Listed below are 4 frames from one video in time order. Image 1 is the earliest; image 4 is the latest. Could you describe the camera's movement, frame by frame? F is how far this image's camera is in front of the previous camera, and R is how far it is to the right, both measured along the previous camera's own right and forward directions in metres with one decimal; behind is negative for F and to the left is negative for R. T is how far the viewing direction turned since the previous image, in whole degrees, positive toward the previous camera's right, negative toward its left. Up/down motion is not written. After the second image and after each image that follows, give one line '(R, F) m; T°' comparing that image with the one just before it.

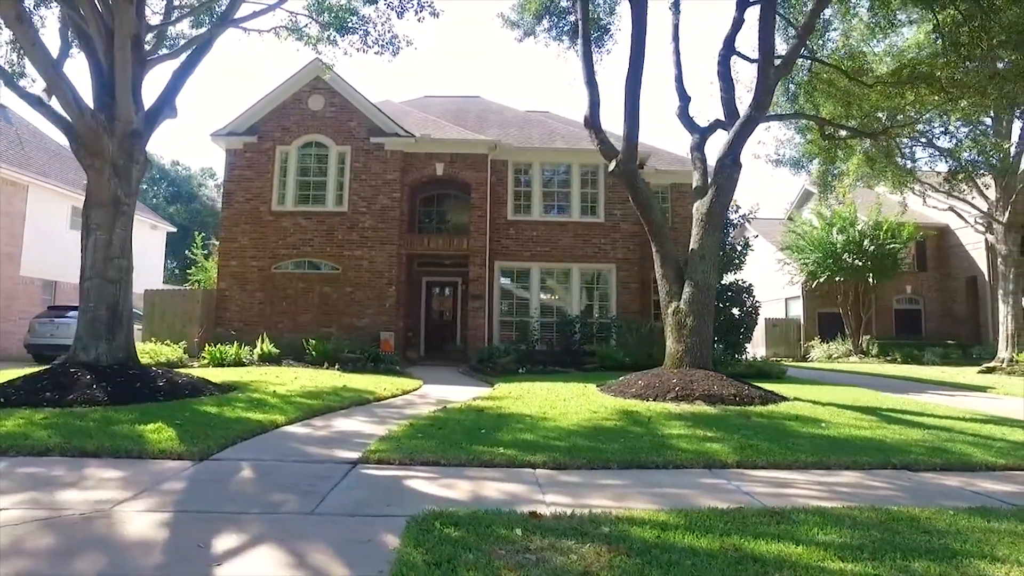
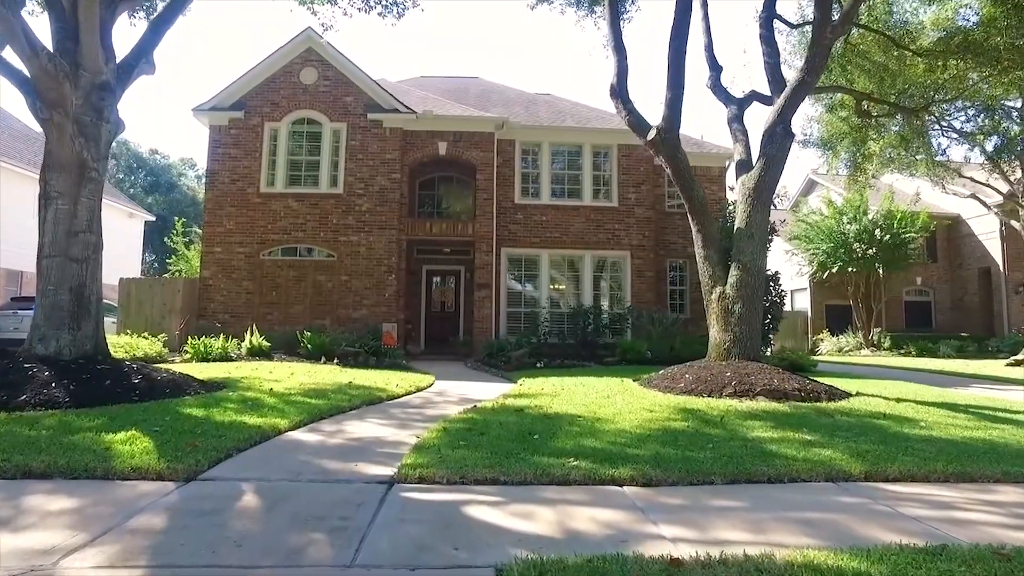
(-0.7, +1.2) m; +2°
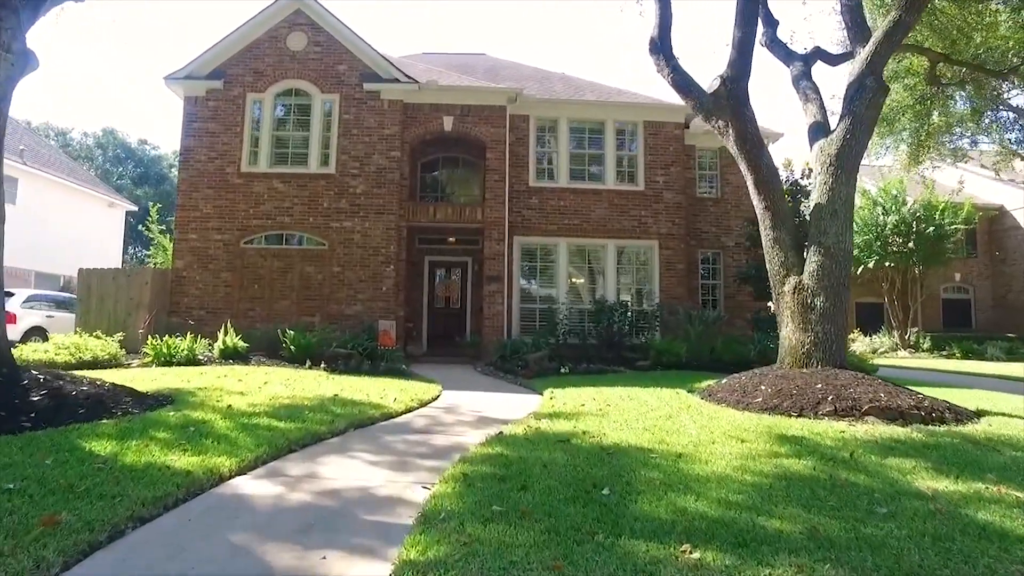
(-0.3, +1.9) m; 0°
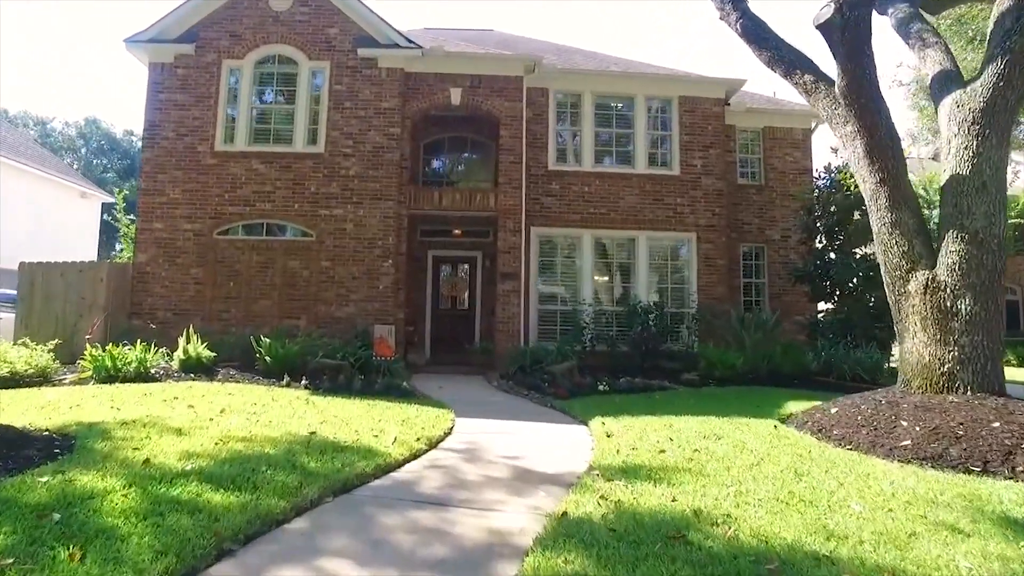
(-0.4, +2.0) m; 0°
